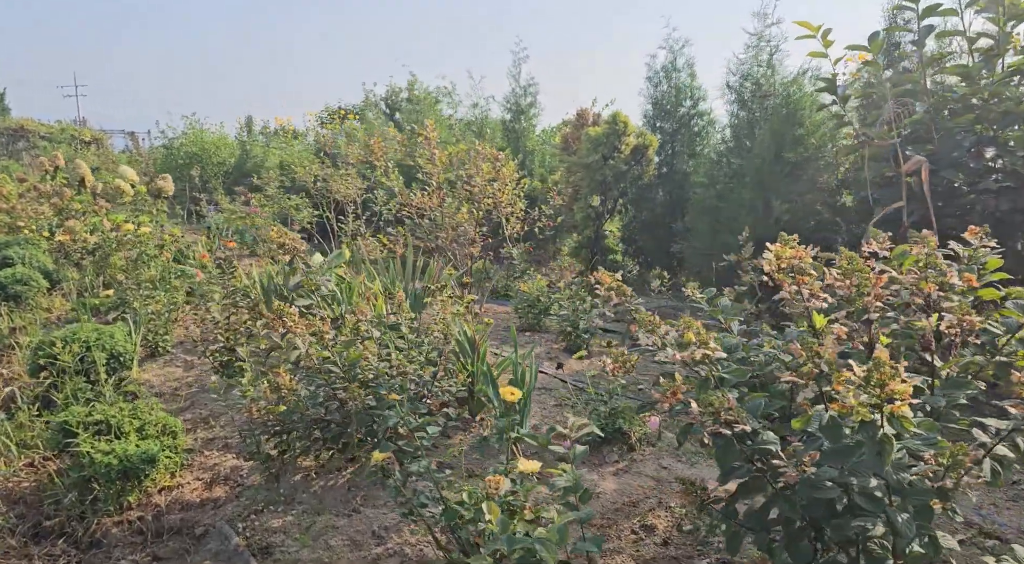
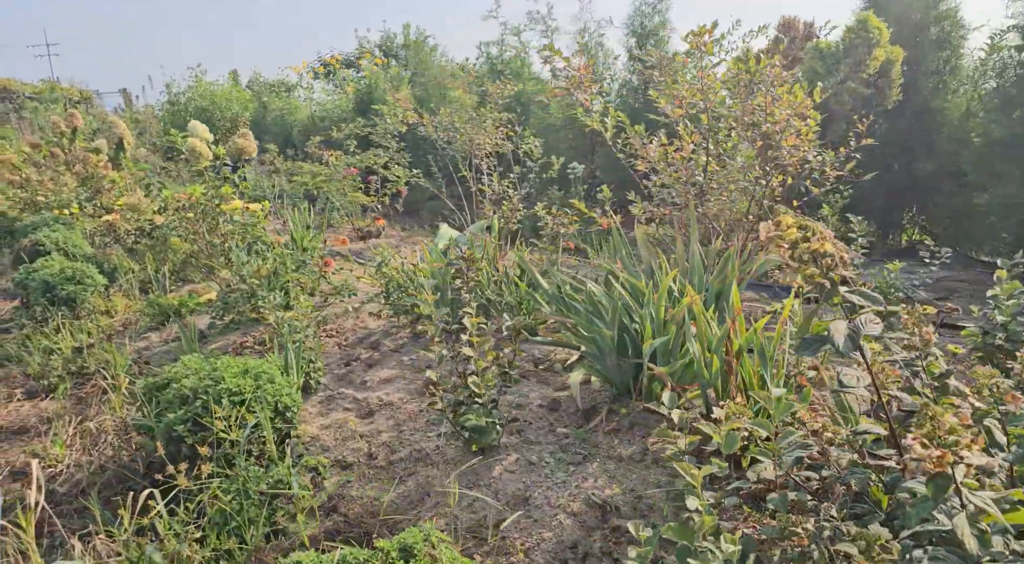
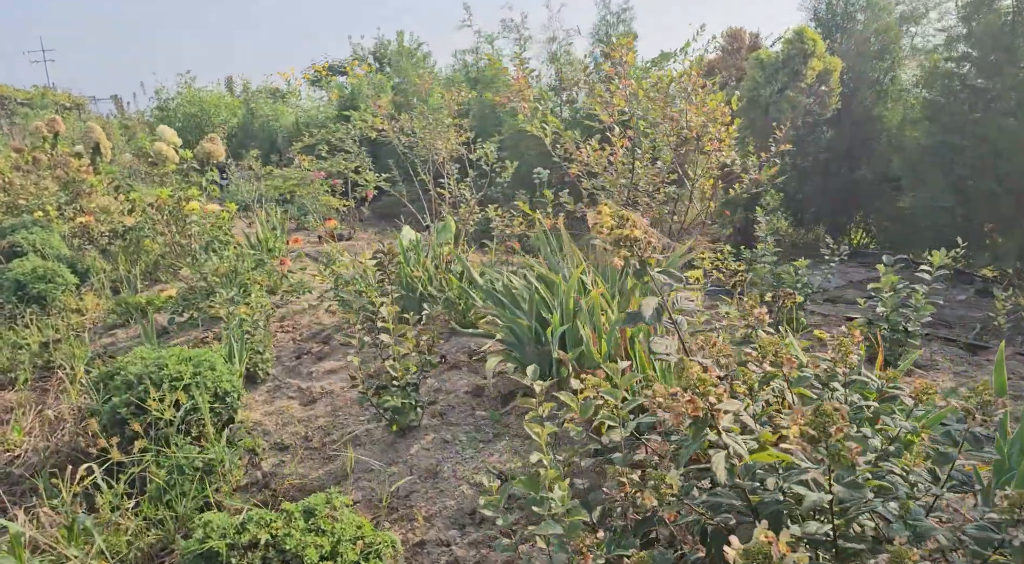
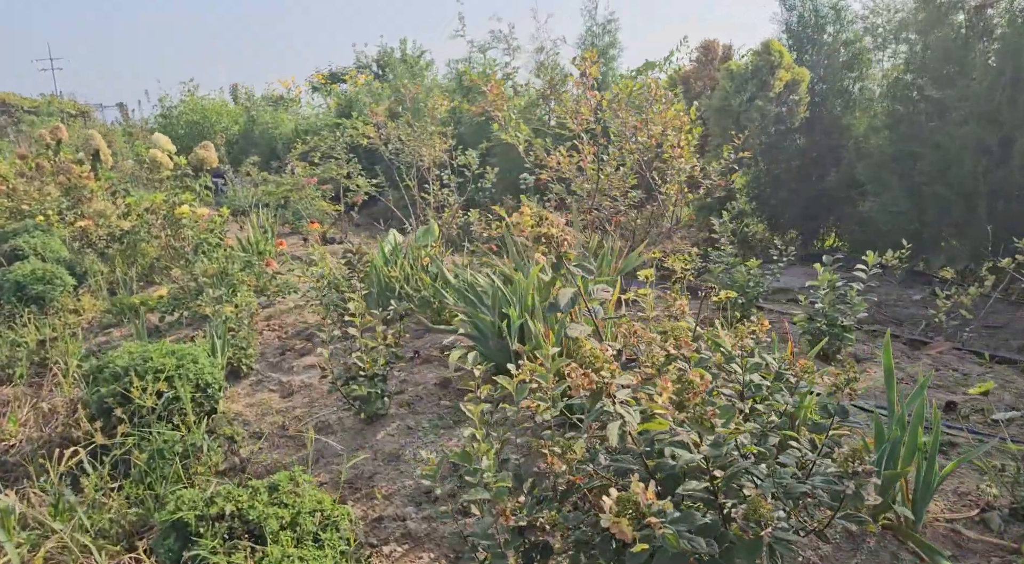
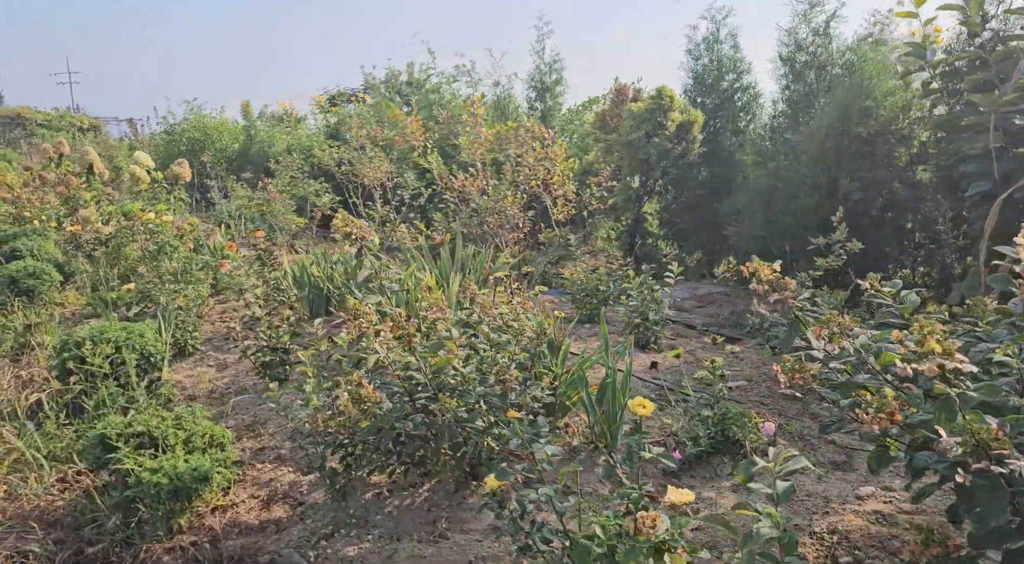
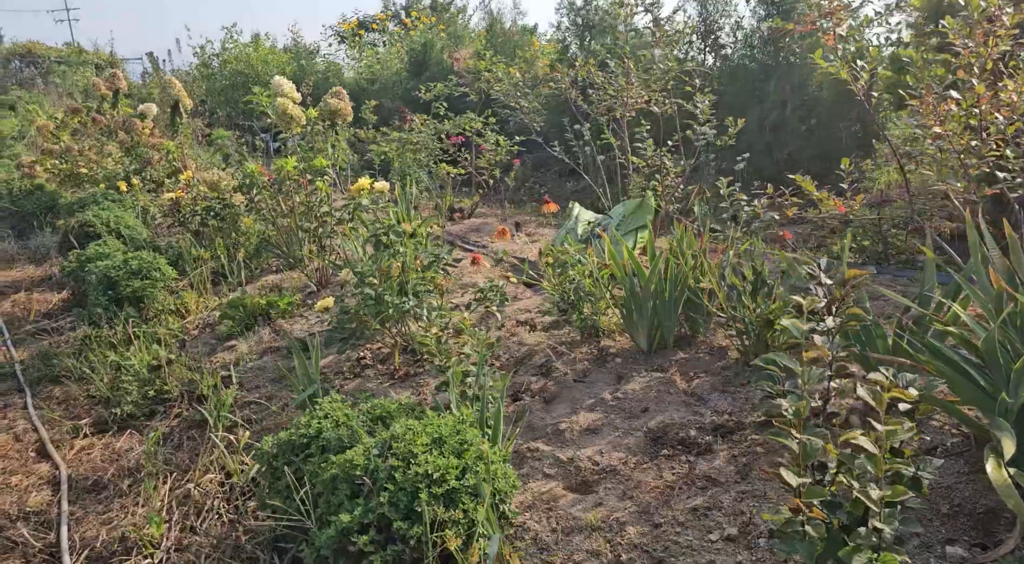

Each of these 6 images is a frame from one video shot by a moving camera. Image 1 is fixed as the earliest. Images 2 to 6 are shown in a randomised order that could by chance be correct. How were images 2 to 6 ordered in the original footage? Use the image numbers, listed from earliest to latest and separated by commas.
5, 4, 3, 2, 6
